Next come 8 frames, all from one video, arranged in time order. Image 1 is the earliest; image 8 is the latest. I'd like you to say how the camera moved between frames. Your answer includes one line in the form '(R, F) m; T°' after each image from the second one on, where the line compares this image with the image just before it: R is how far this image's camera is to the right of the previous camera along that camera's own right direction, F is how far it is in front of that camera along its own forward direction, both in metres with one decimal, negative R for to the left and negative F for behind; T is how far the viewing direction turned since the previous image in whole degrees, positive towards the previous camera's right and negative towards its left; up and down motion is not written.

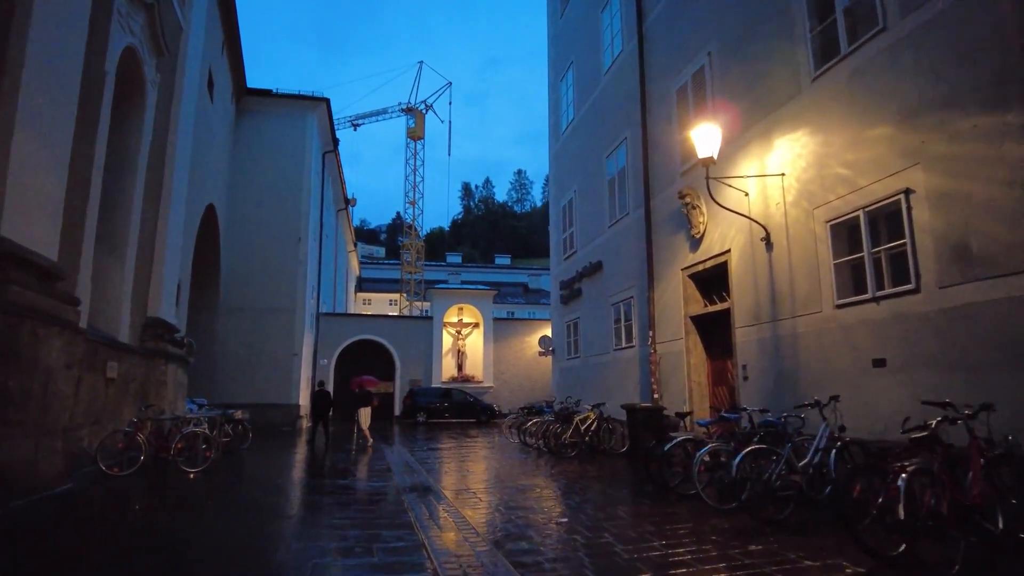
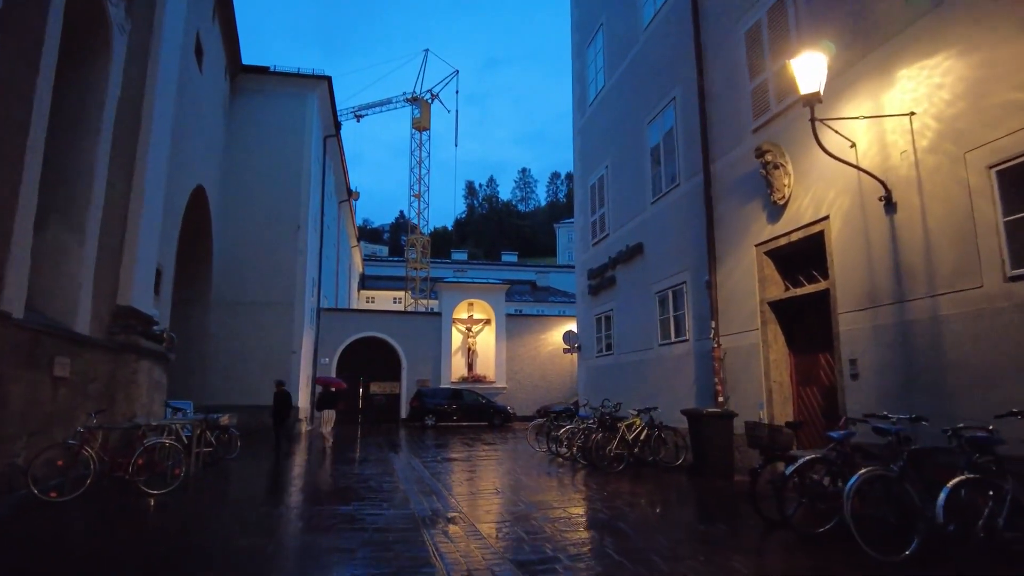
(-0.5, +1.8) m; 0°
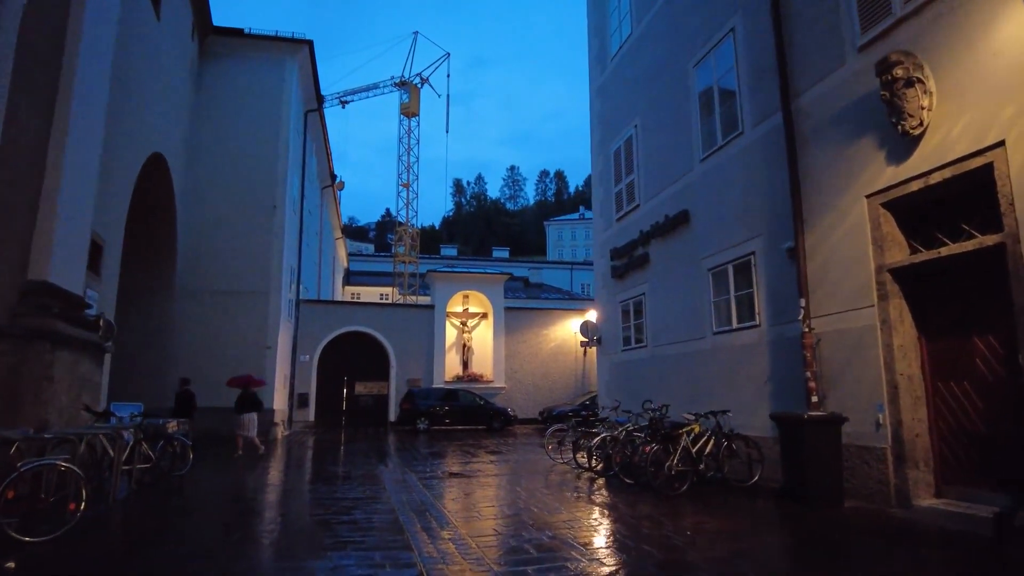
(-0.5, +2.2) m; +1°
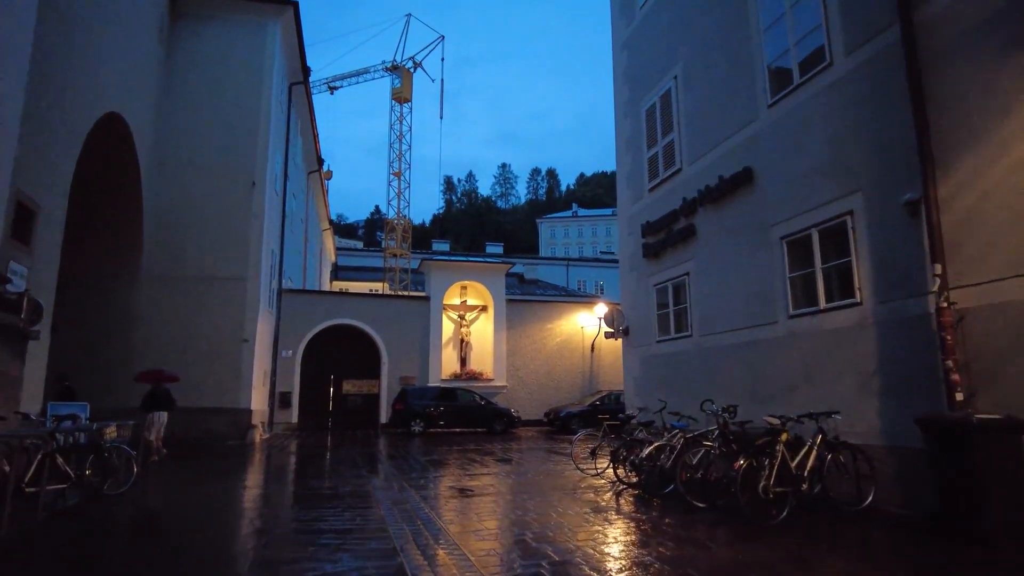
(-0.5, +1.9) m; +1°
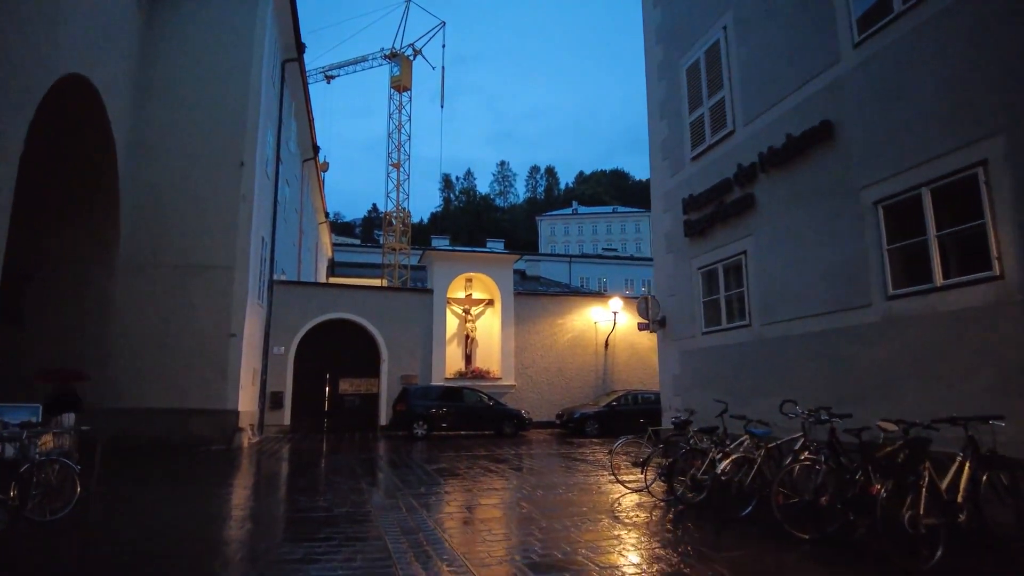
(-0.4, +1.5) m; 0°
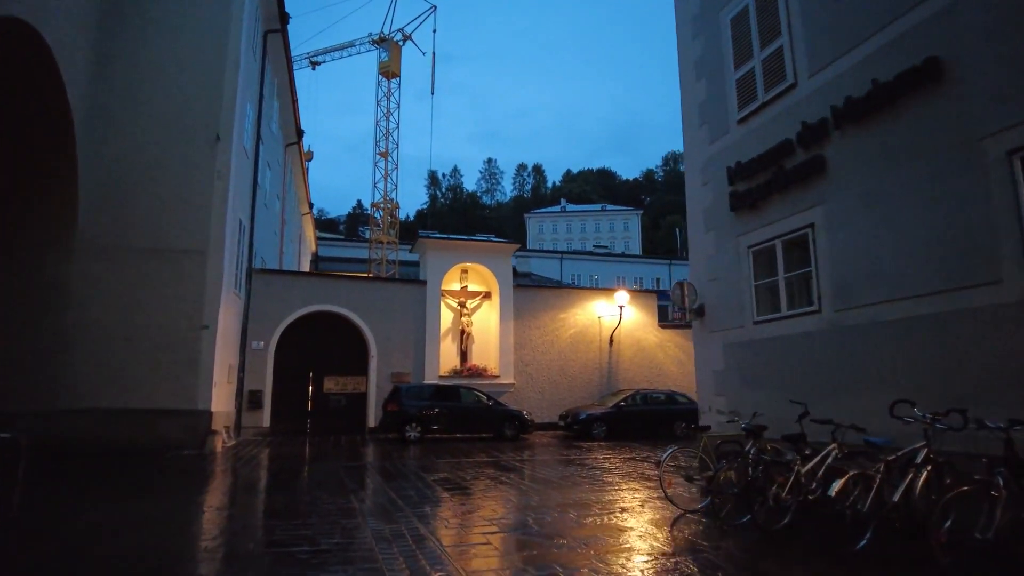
(-0.4, +1.4) m; +1°
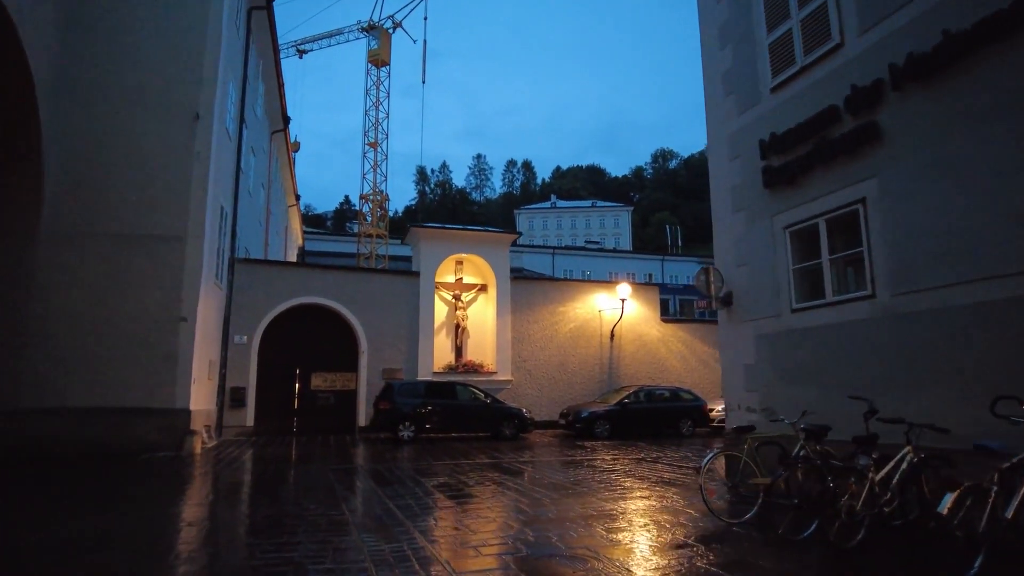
(-0.3, +0.9) m; +1°
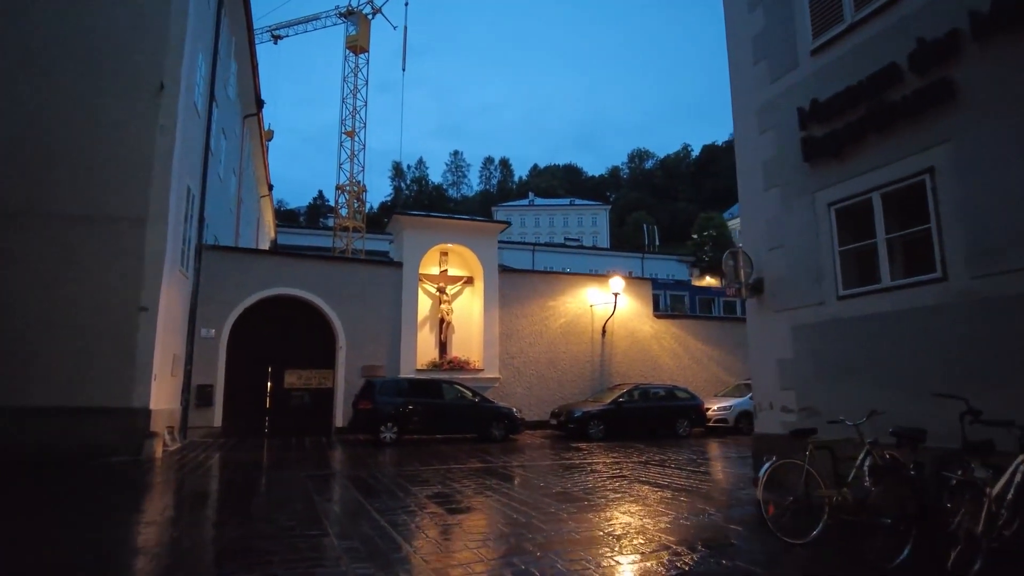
(-0.4, +1.0) m; +2°
